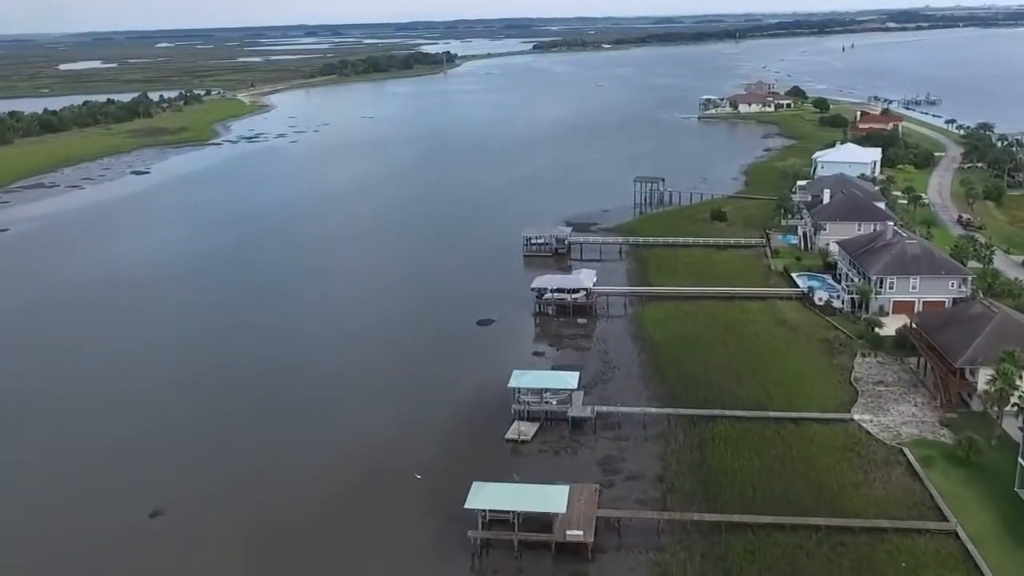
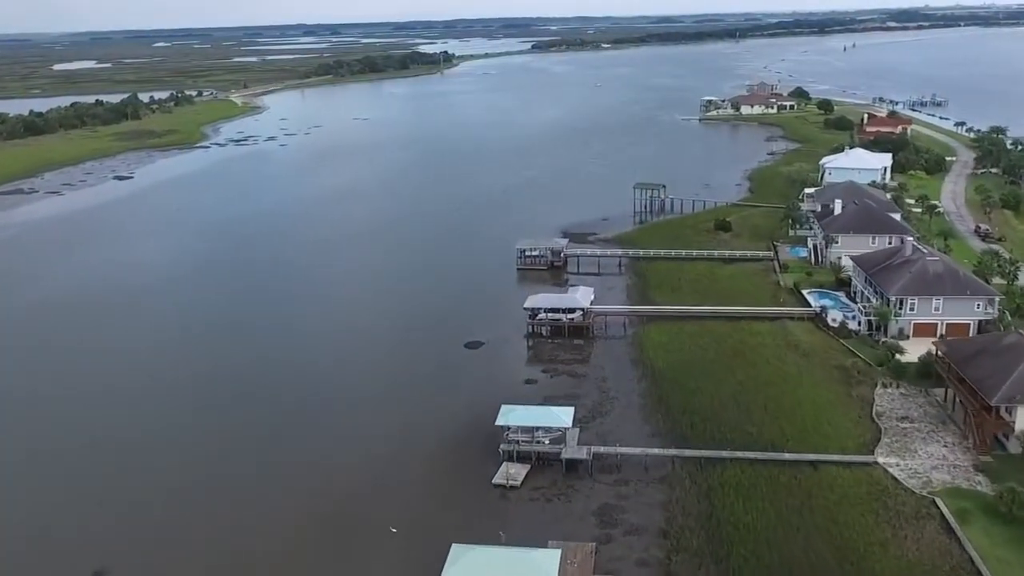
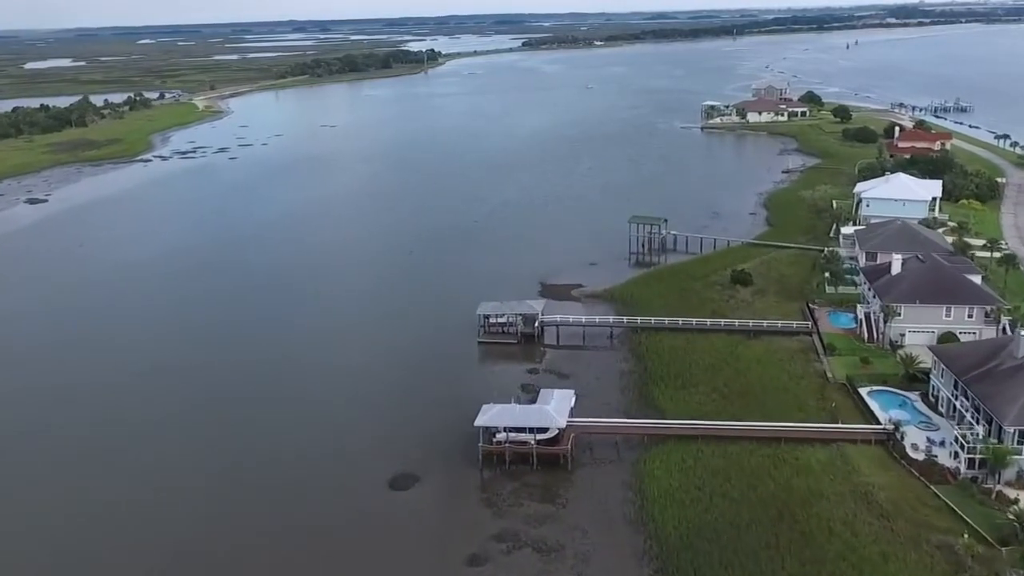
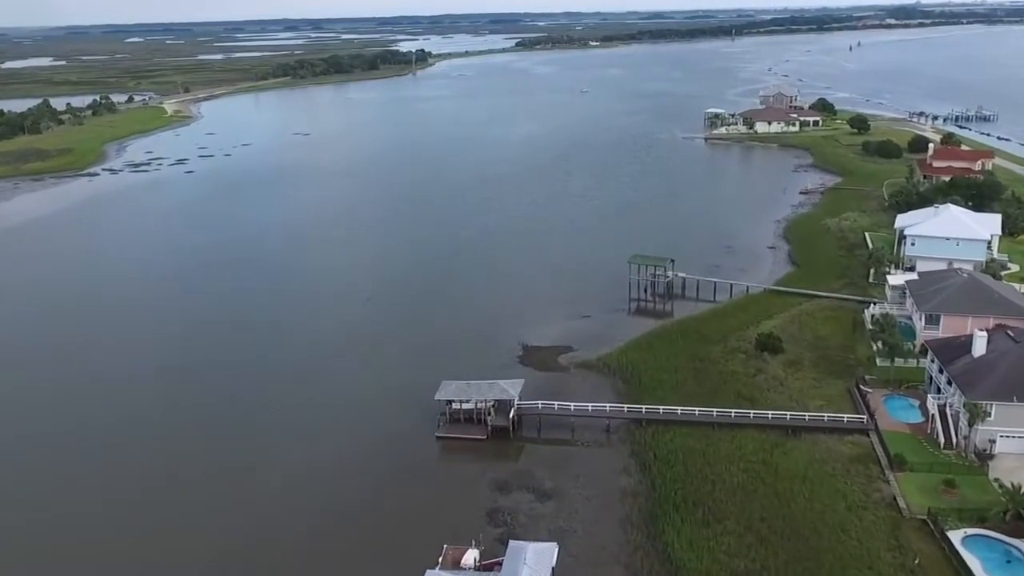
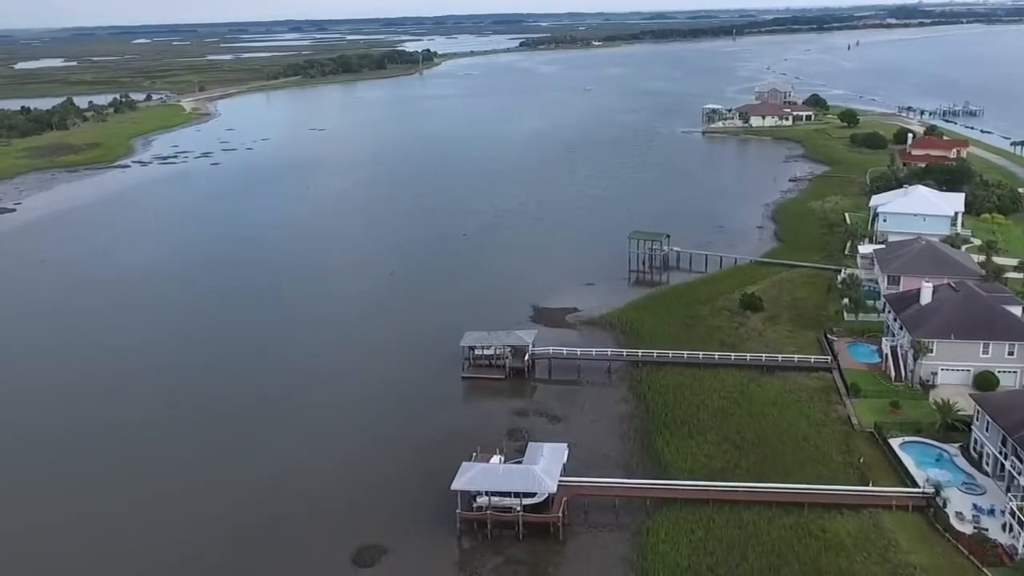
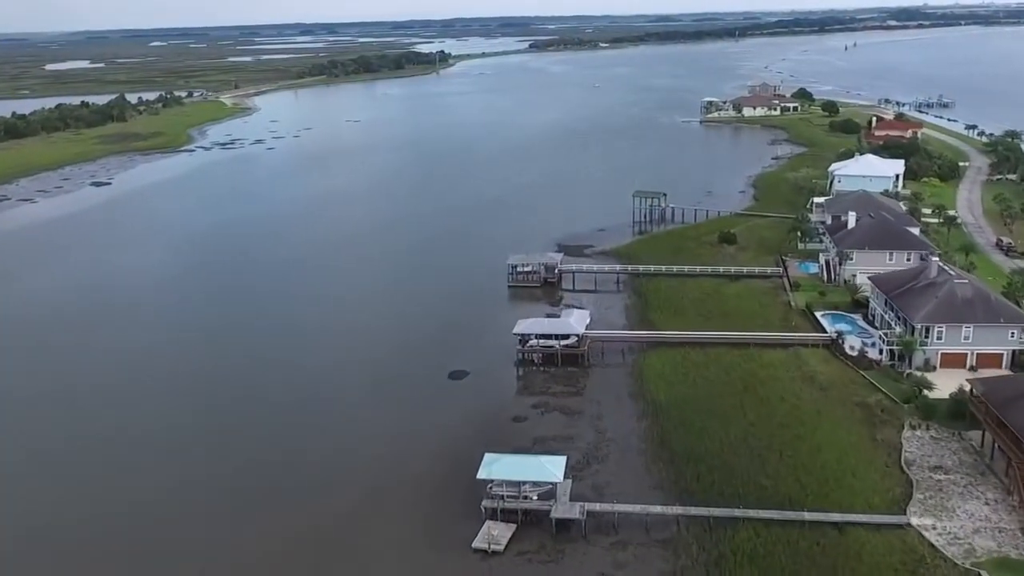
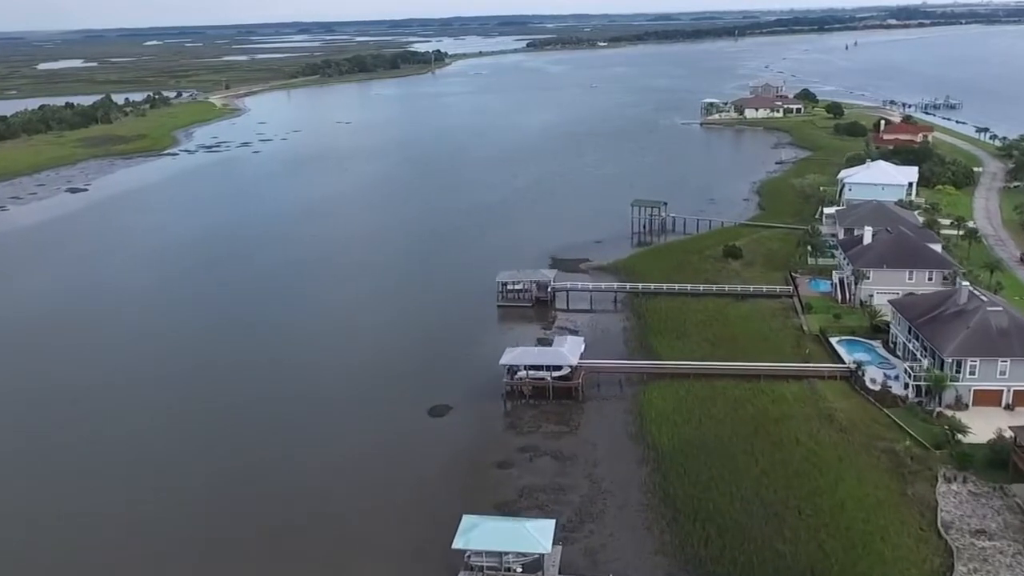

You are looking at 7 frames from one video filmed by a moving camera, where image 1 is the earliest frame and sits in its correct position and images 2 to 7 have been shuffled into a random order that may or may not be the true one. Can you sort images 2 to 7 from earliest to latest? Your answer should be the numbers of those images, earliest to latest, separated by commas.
2, 6, 7, 3, 5, 4
